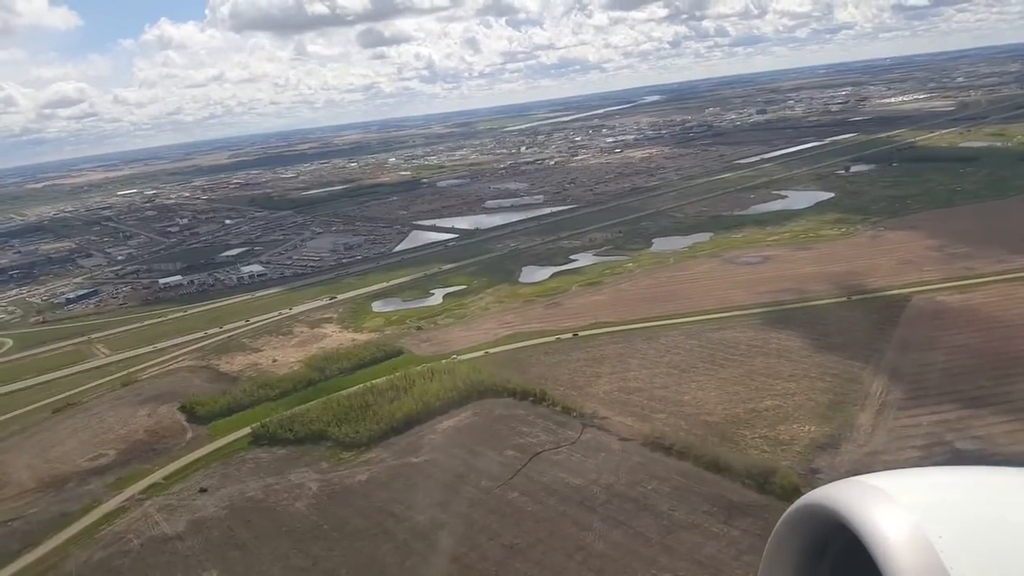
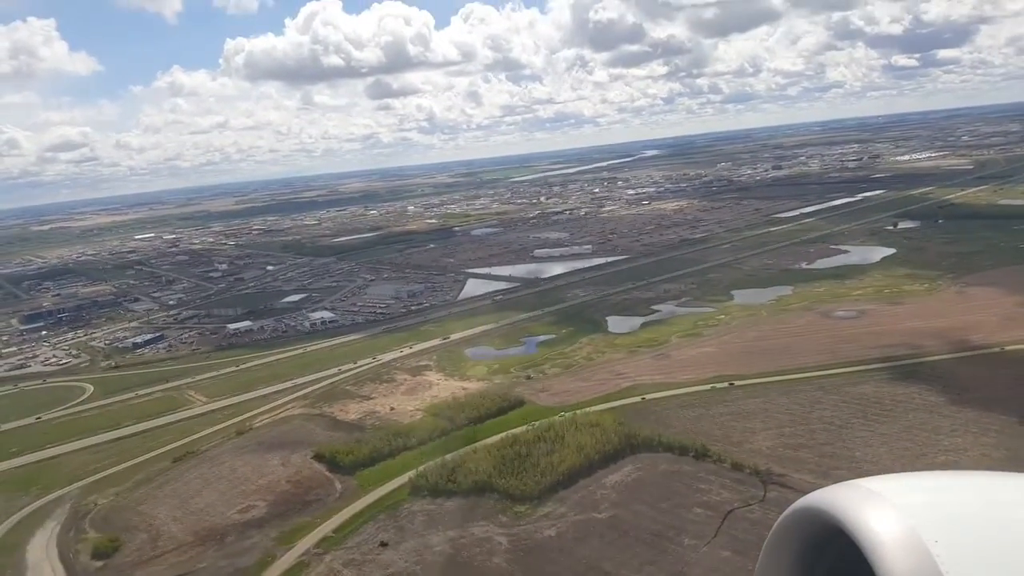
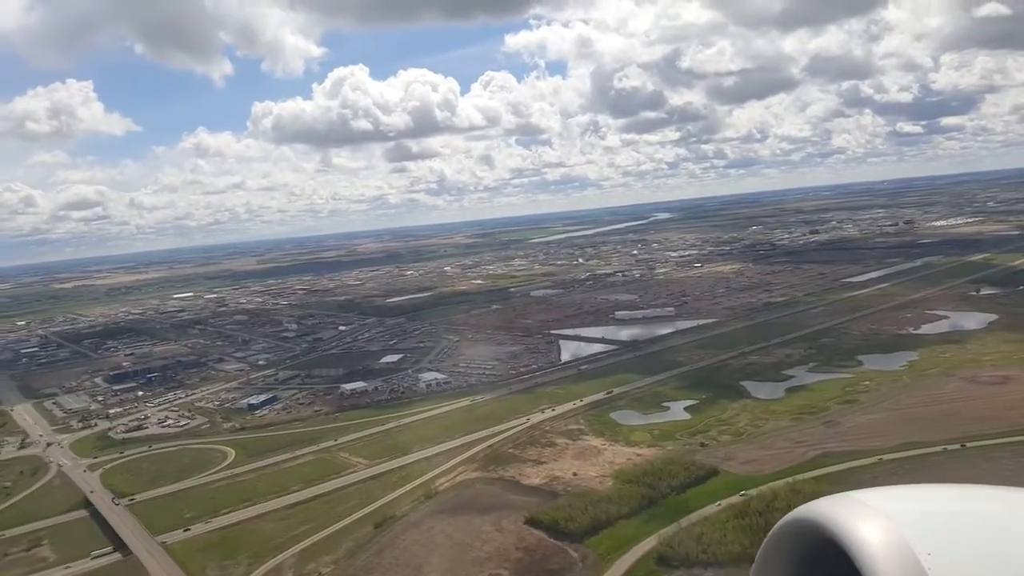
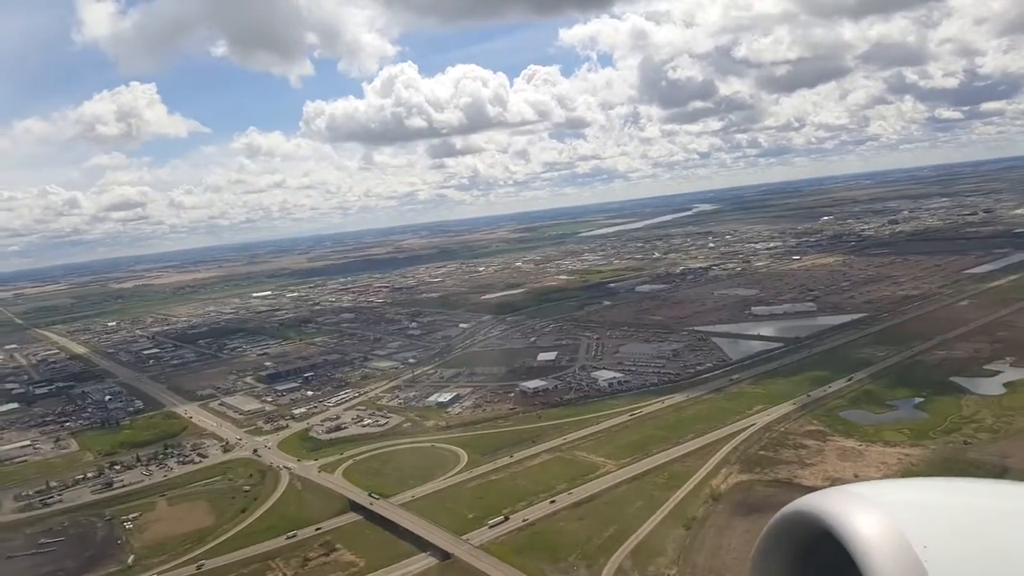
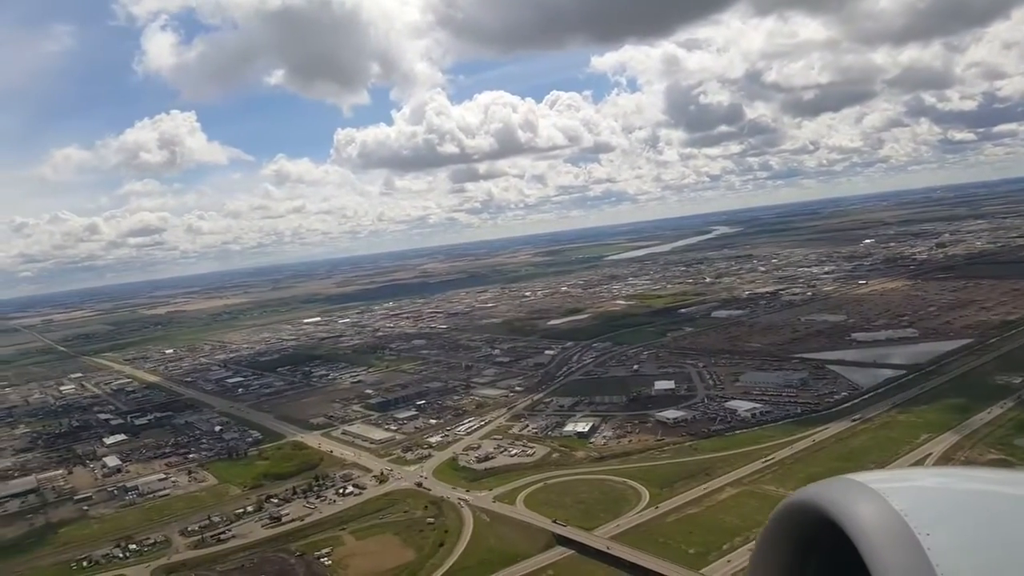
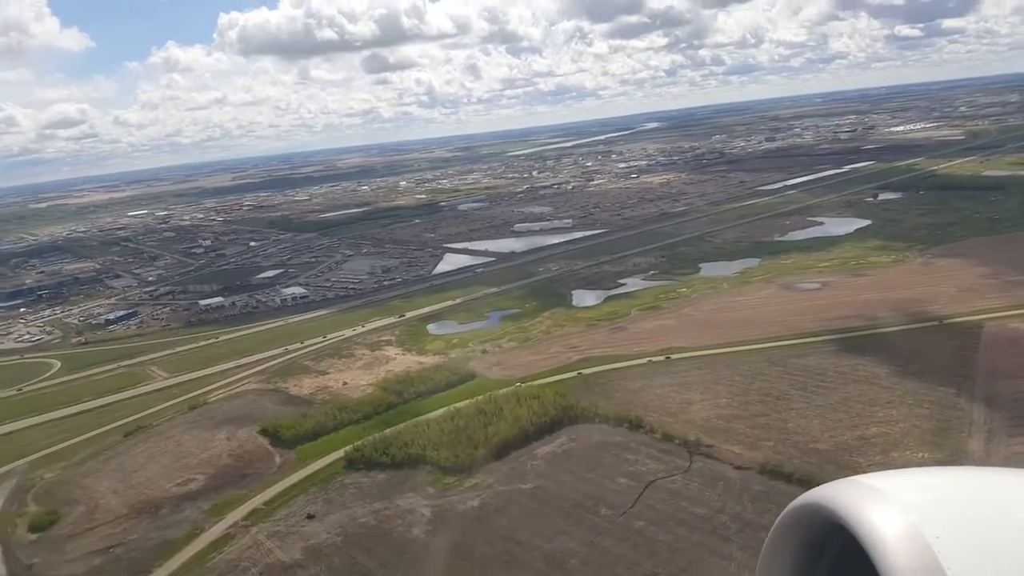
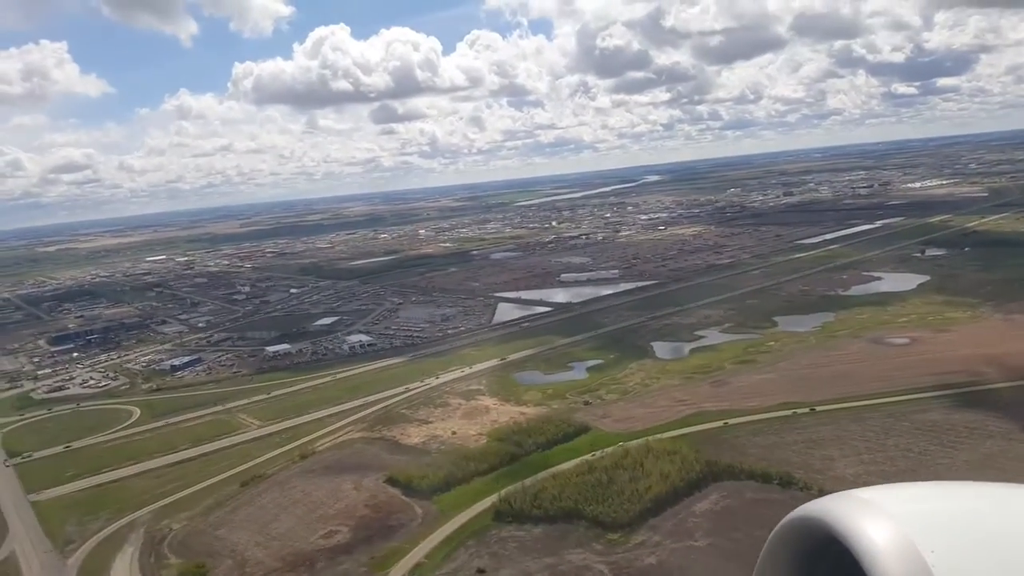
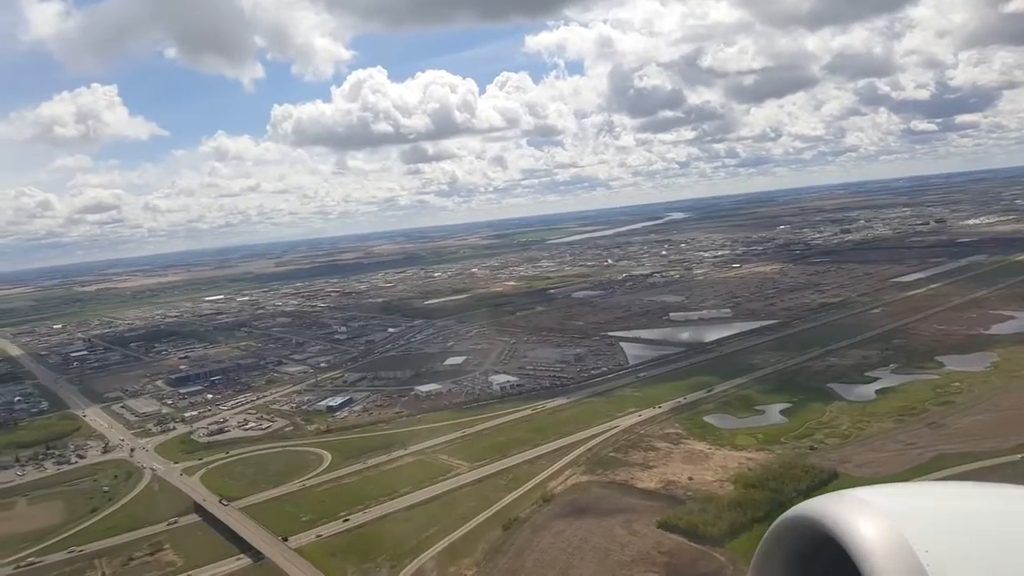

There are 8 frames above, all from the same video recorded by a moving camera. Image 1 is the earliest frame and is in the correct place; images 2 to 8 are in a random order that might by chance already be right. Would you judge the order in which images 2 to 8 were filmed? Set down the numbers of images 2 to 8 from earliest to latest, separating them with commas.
6, 2, 7, 3, 8, 4, 5
